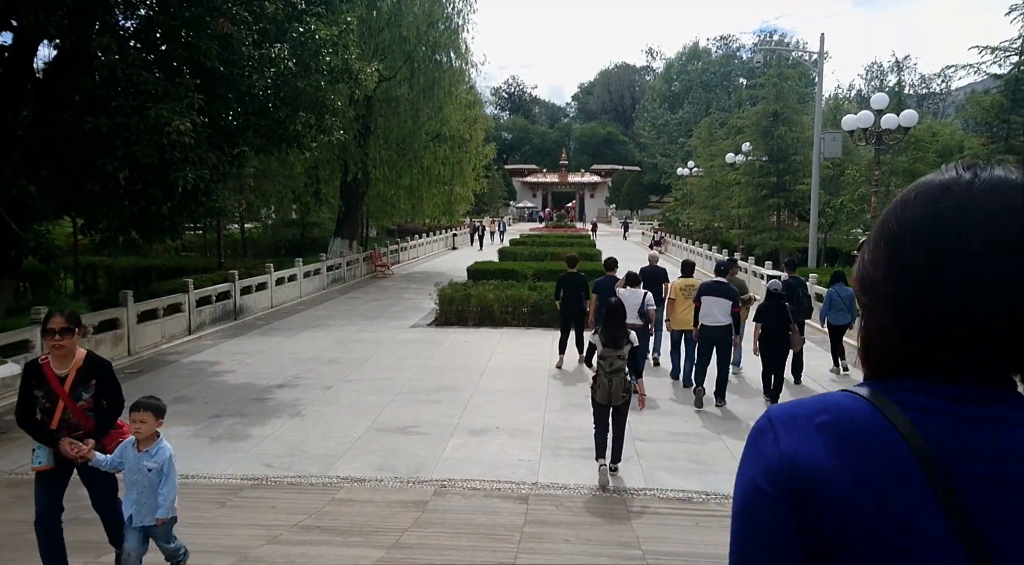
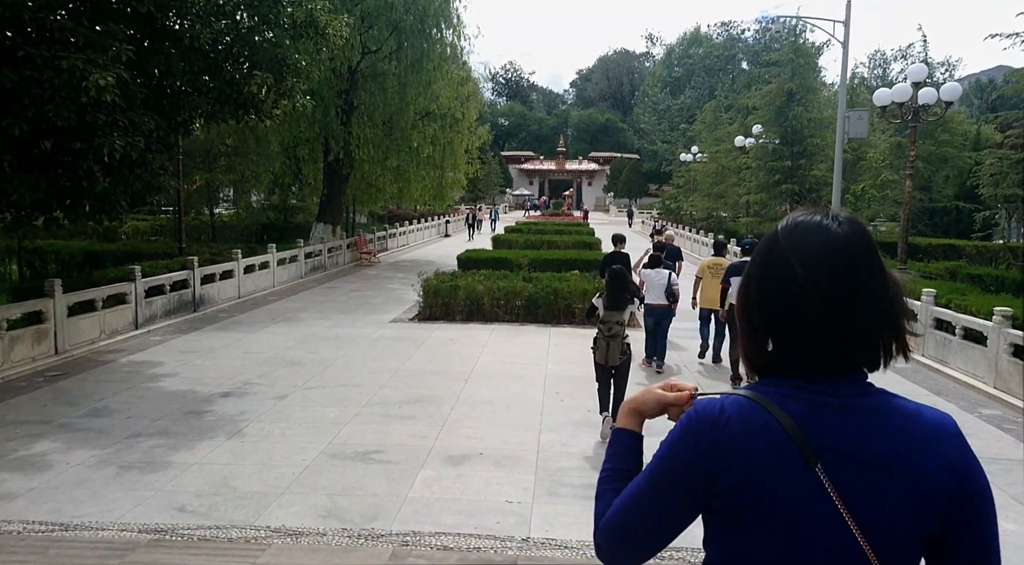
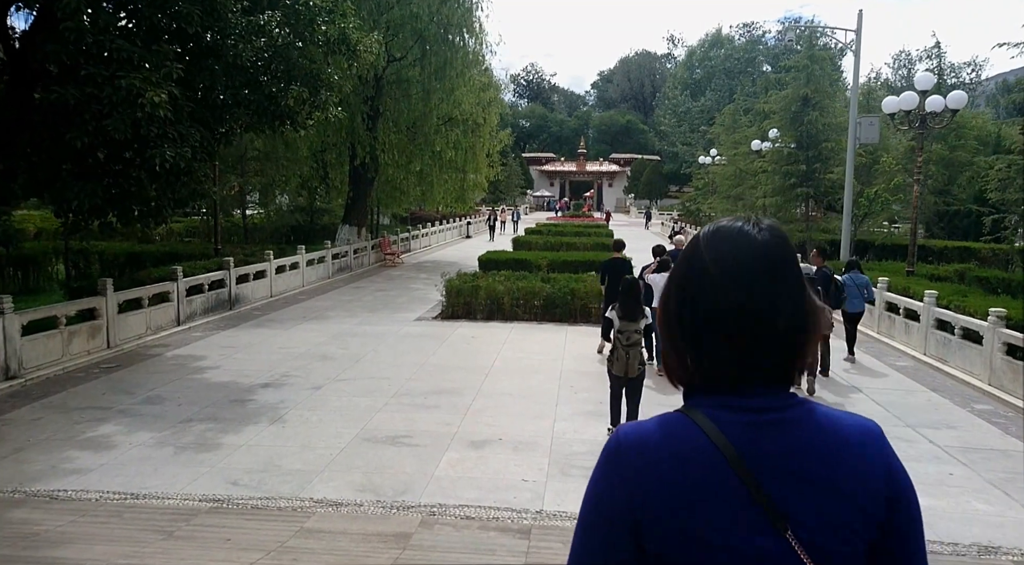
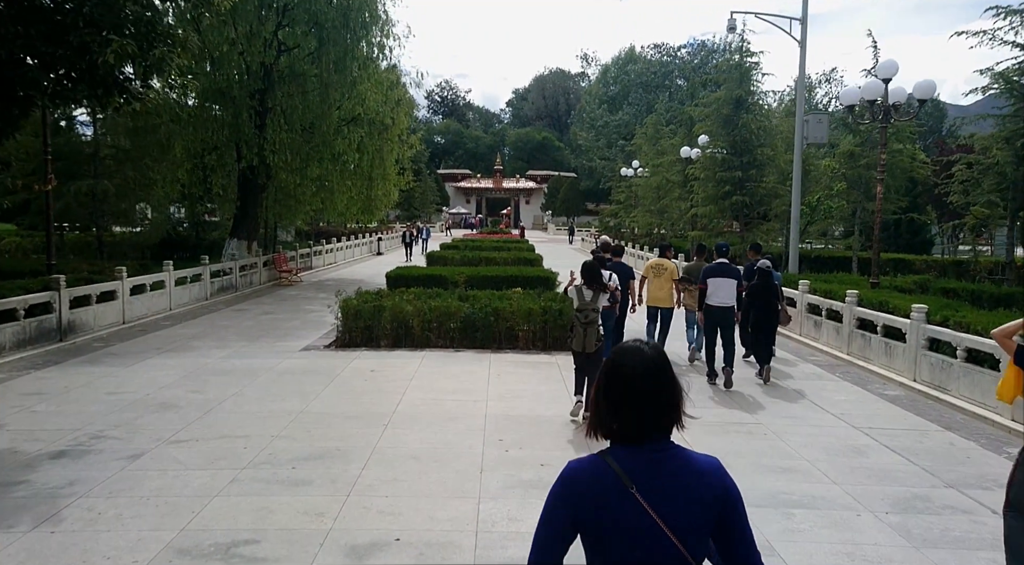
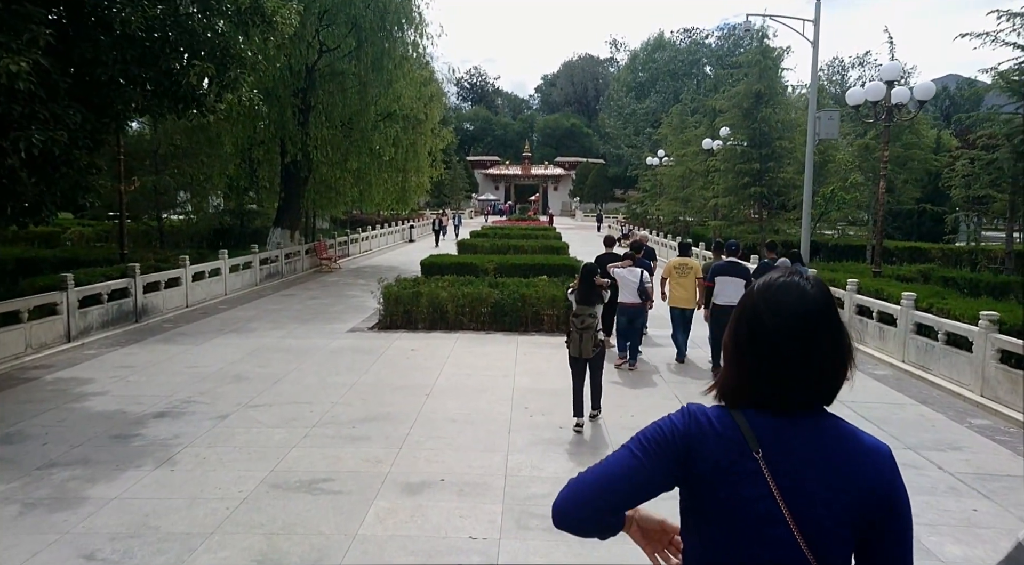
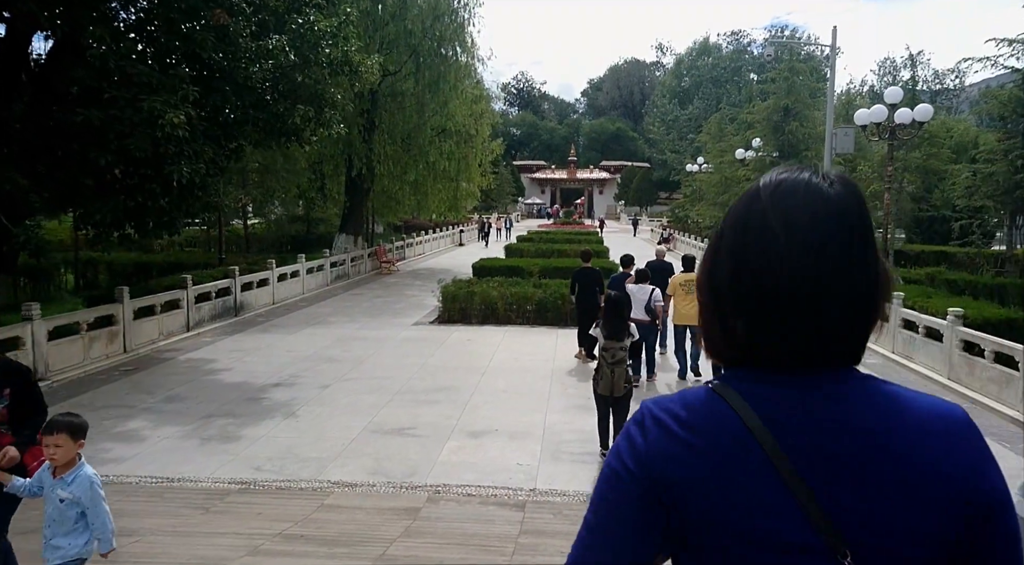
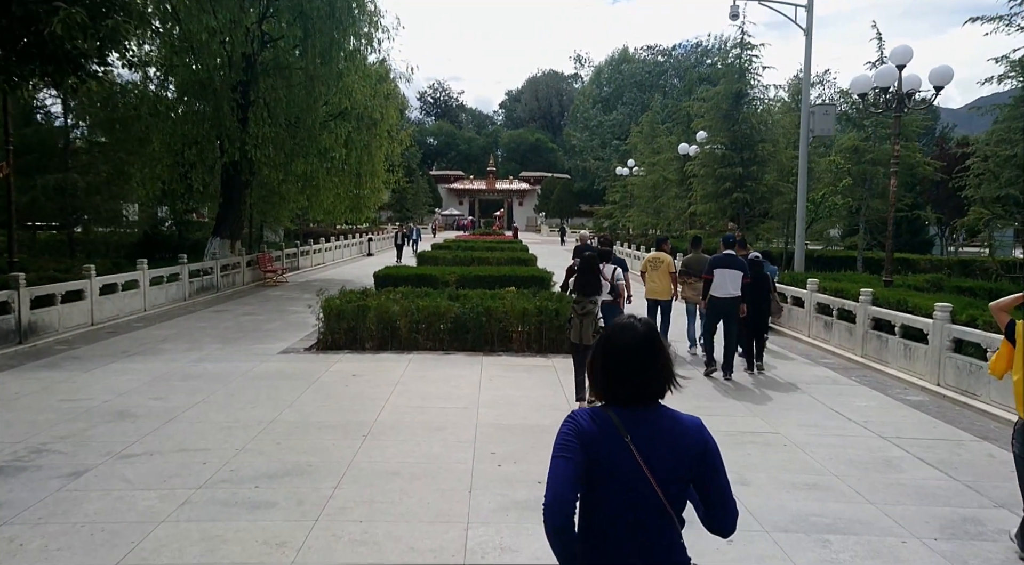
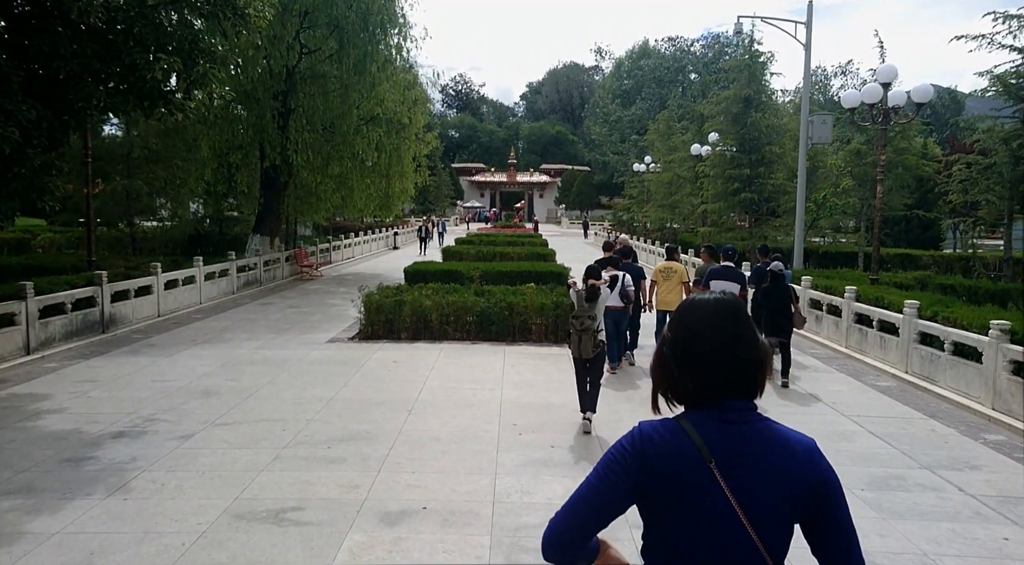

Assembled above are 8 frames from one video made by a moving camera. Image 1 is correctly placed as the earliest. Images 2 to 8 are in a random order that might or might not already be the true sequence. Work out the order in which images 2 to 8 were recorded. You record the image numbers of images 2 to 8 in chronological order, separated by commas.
6, 3, 2, 5, 8, 4, 7
